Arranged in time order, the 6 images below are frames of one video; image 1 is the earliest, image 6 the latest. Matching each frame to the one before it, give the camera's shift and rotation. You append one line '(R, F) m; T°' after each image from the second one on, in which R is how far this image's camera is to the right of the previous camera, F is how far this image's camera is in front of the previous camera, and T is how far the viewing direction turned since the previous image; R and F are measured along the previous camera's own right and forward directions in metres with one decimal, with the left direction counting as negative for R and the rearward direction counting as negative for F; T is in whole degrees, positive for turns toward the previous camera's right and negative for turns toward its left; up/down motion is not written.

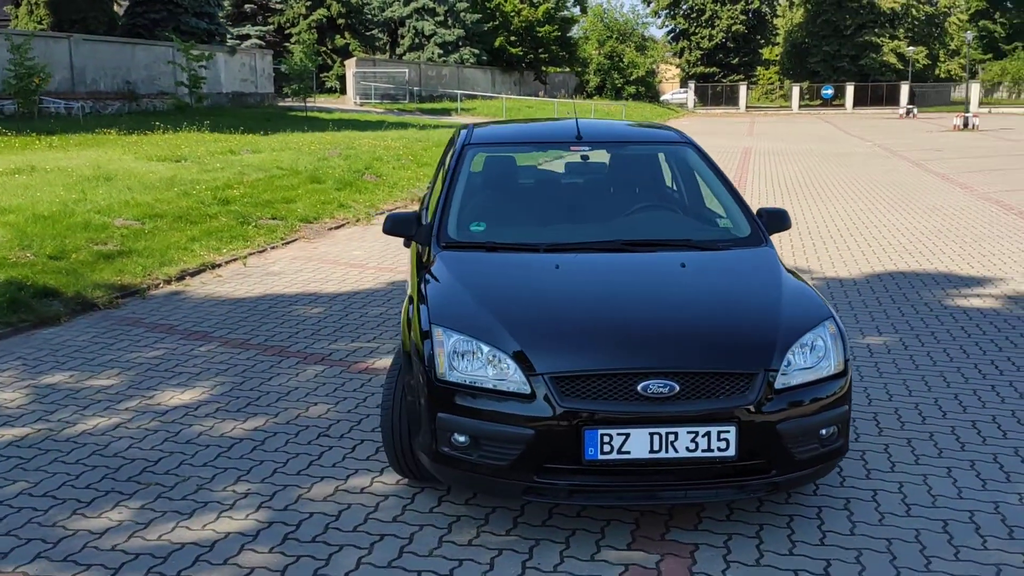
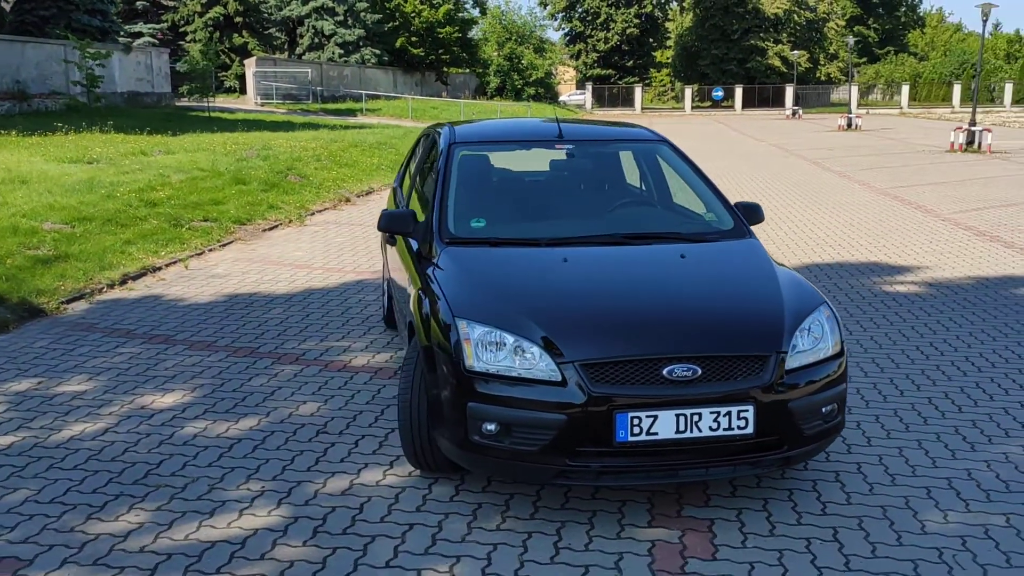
(-0.5, -0.1) m; +6°
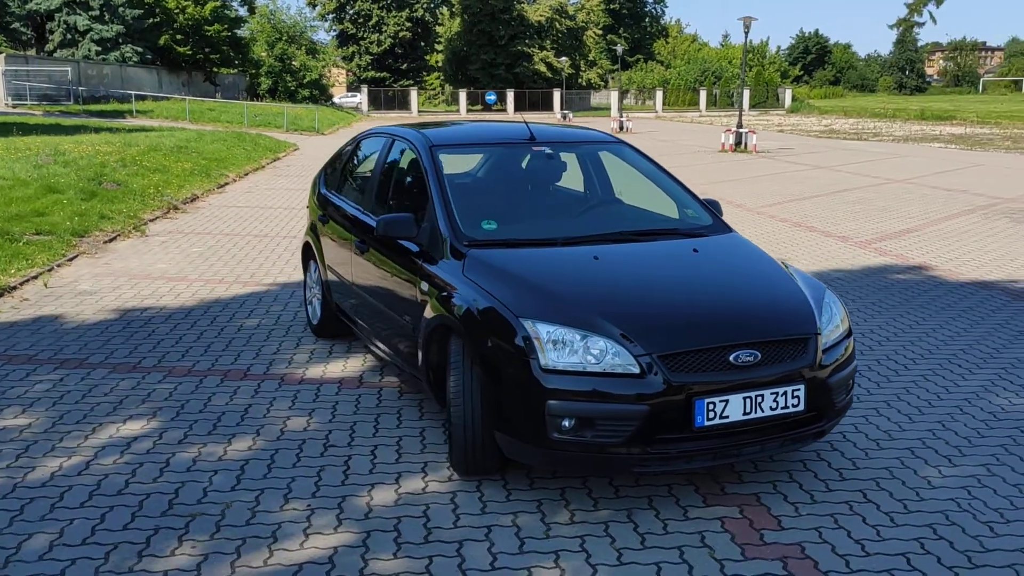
(-1.2, +0.1) m; +14°
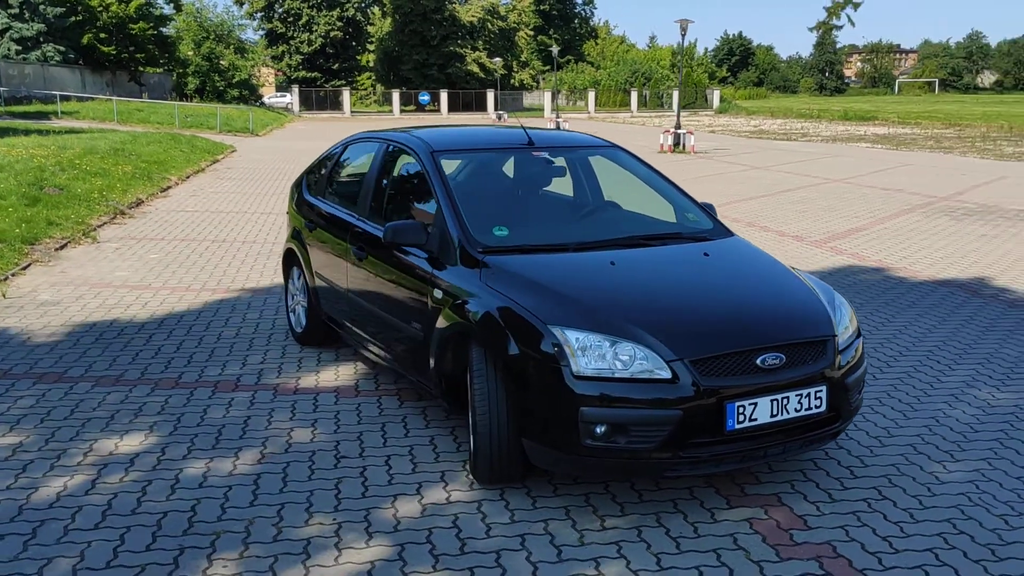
(-0.4, 0.0) m; +4°
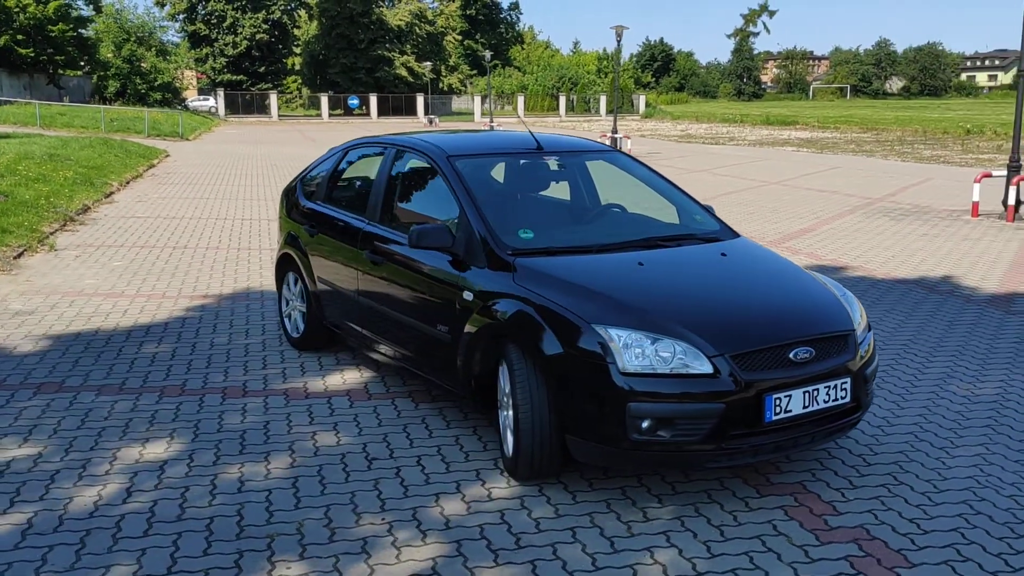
(-0.5, -0.1) m; +5°
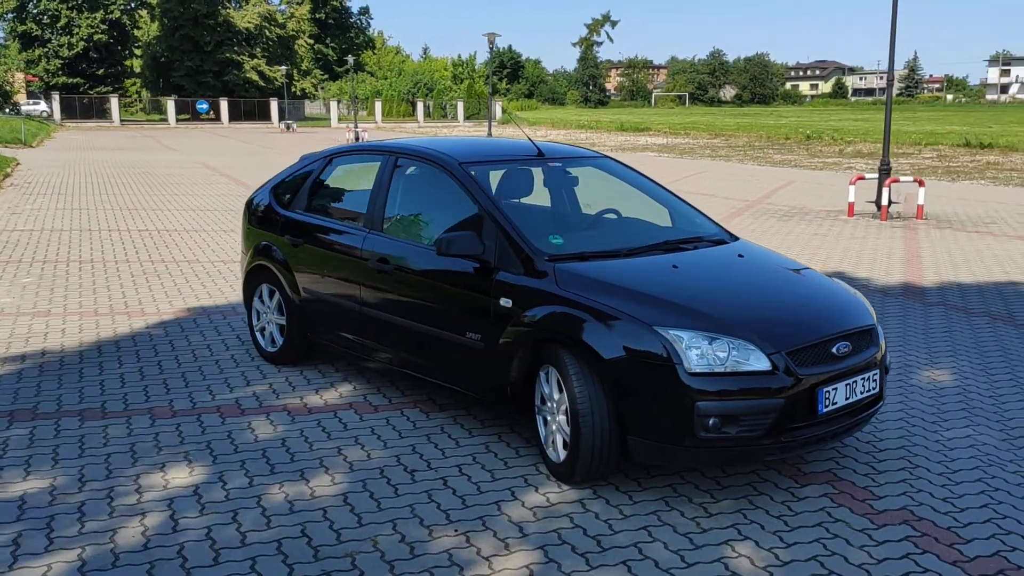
(-0.9, +0.1) m; +9°
